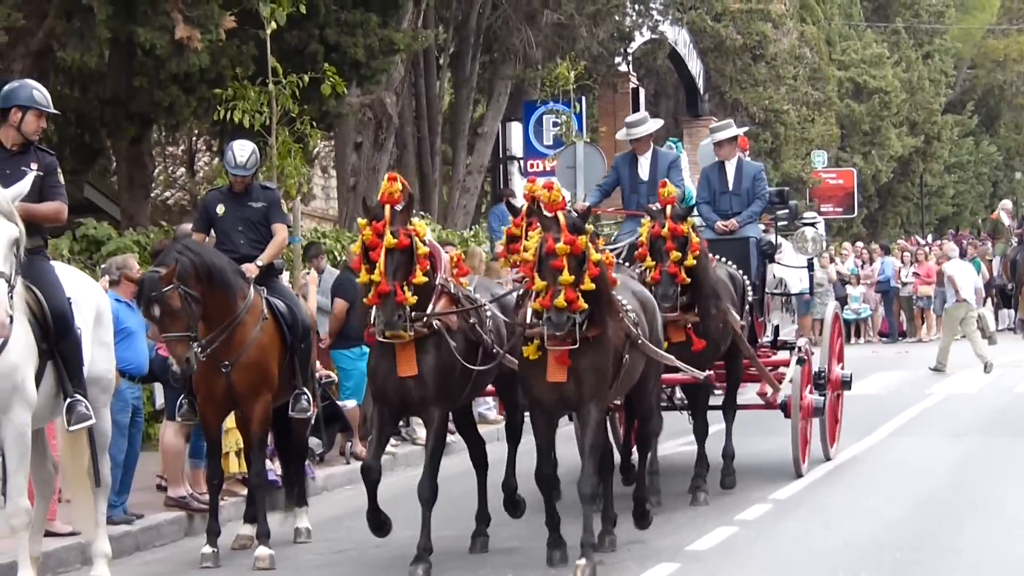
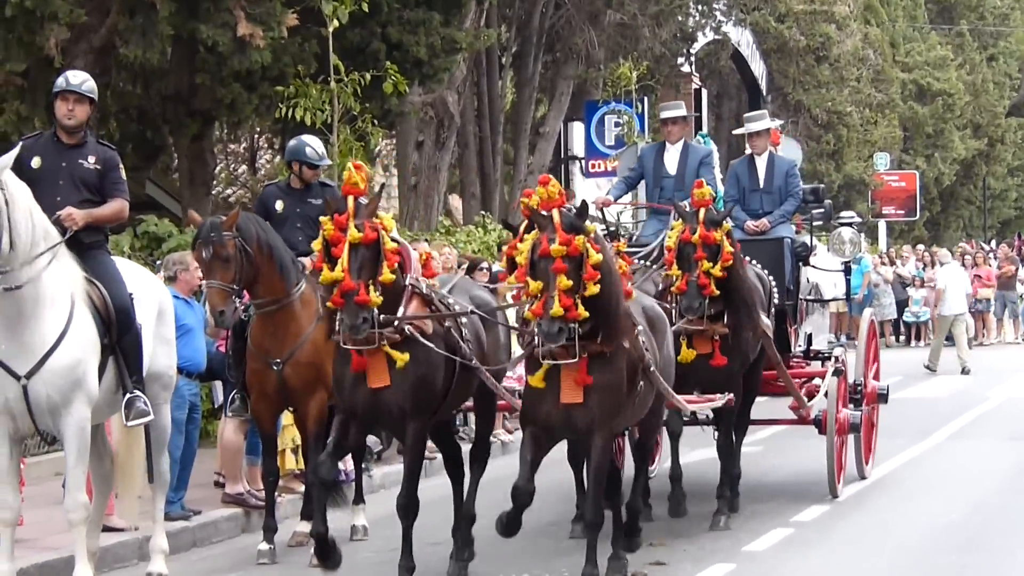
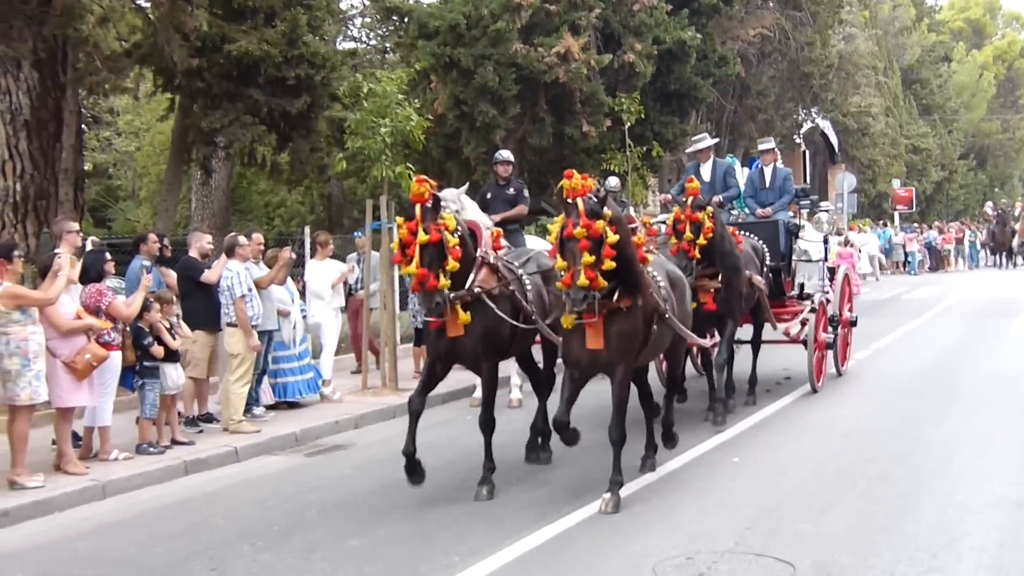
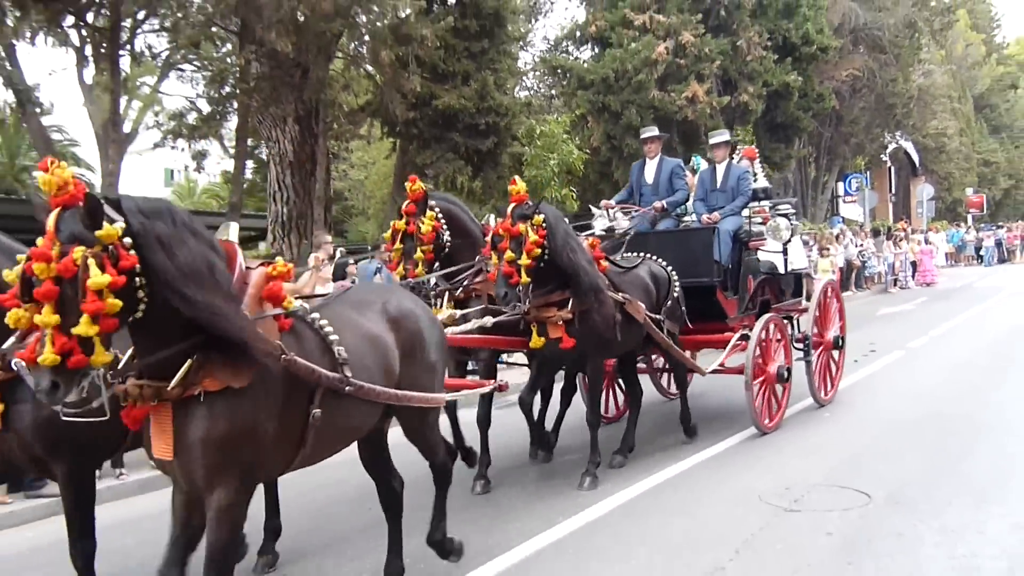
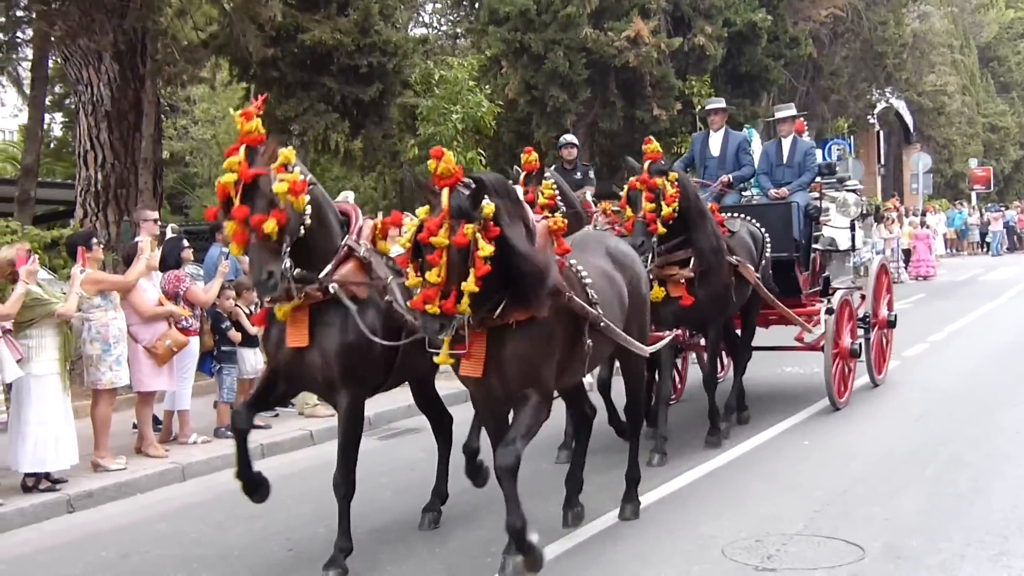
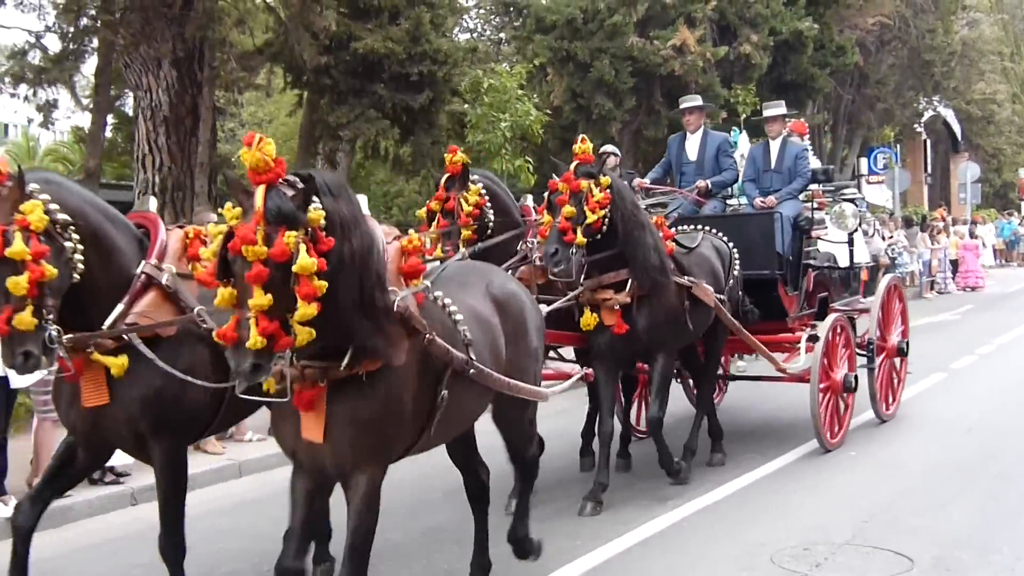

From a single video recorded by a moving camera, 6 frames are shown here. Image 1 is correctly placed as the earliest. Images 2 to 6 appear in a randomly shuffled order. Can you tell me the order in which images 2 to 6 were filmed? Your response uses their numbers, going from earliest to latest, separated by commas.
2, 3, 5, 6, 4
